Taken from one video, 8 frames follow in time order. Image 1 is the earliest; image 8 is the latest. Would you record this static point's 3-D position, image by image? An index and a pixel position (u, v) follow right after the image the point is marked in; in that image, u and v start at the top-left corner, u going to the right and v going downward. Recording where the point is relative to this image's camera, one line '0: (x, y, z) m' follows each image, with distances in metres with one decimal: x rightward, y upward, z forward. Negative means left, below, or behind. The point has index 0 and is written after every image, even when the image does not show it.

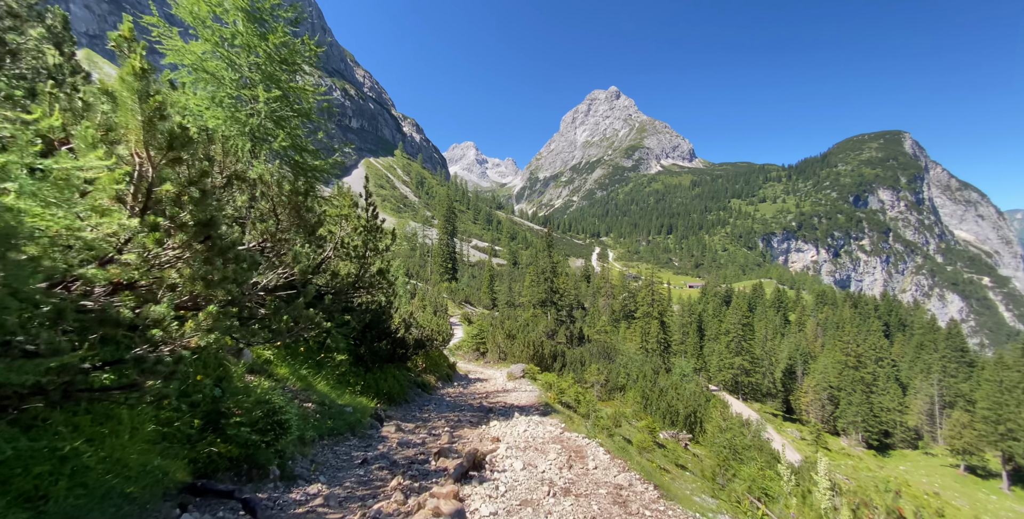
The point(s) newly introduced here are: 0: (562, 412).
0: (+2.0, -6.0, +16.7) m
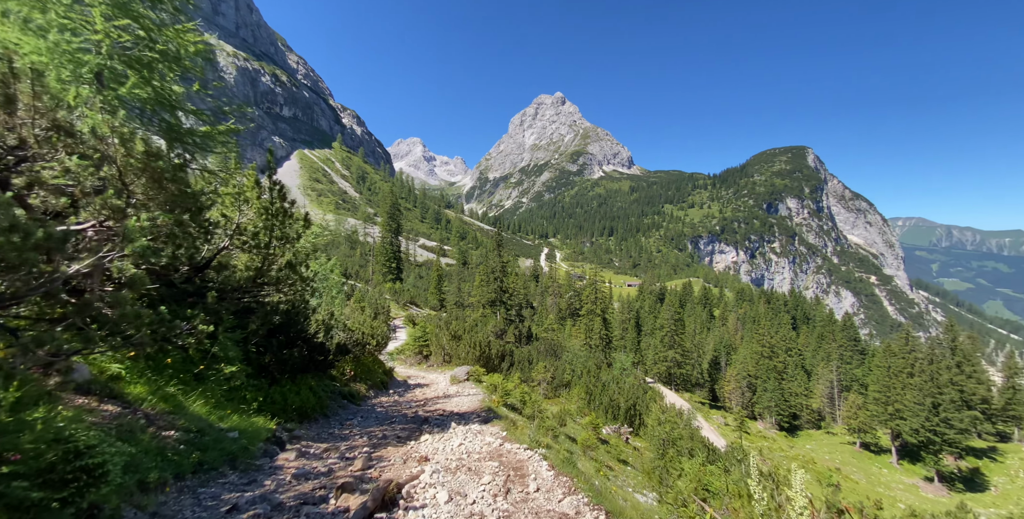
0: (-0.3, -5.8, +15.4) m
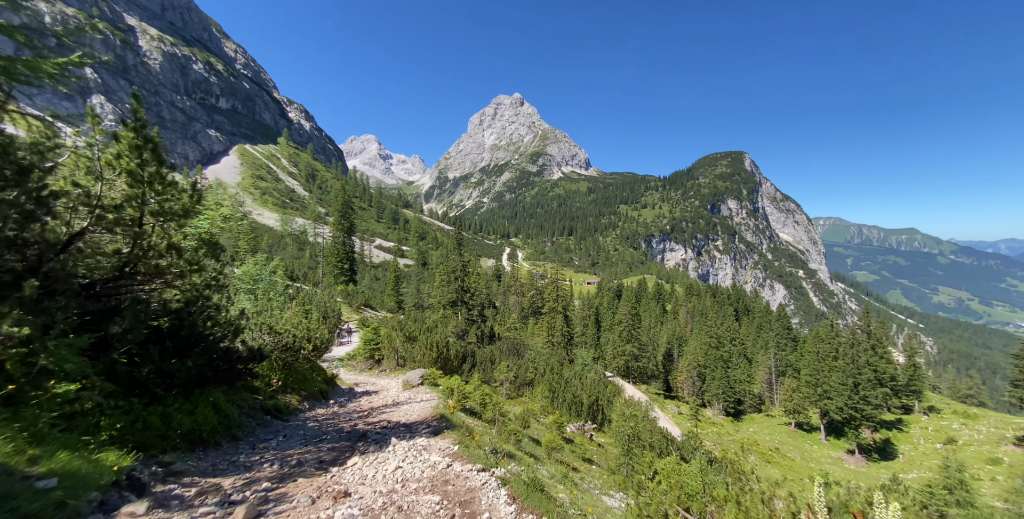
0: (-1.7, -5.2, +13.4) m
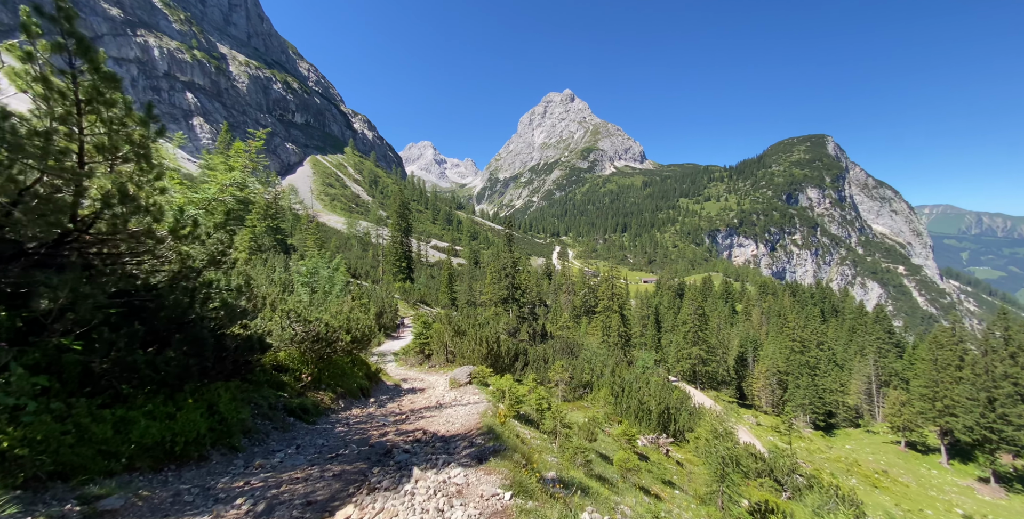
0: (0.0, -4.4, +10.3) m
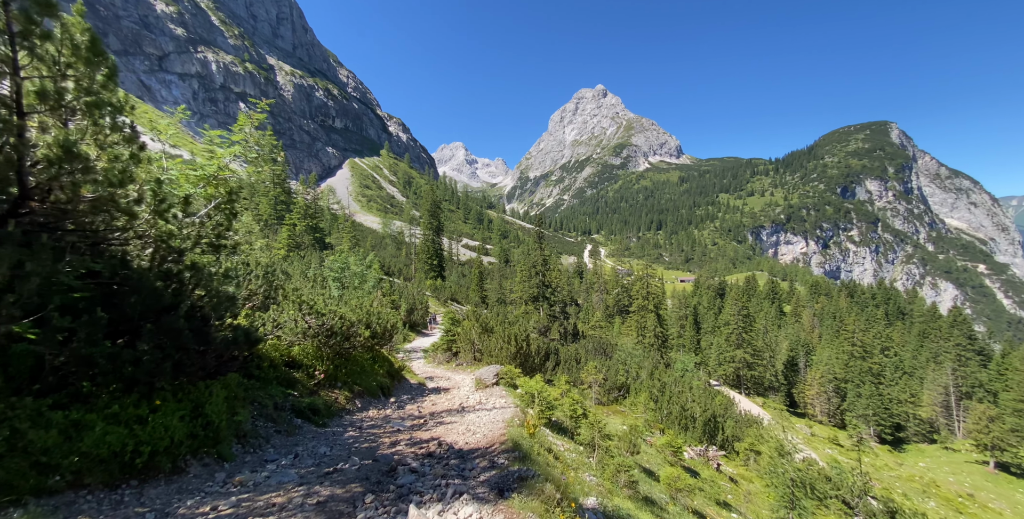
0: (+0.6, -4.0, +8.6) m
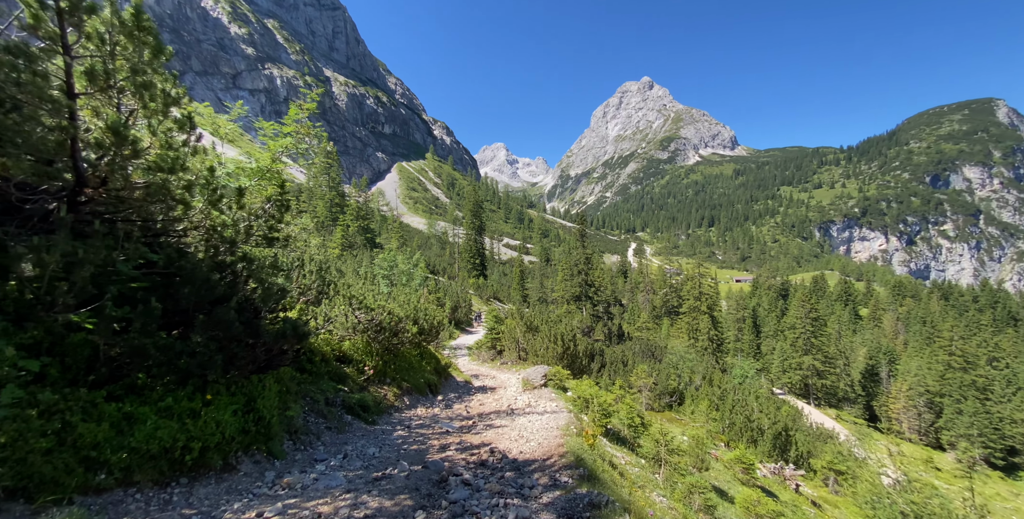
0: (+1.8, -3.9, +7.8) m
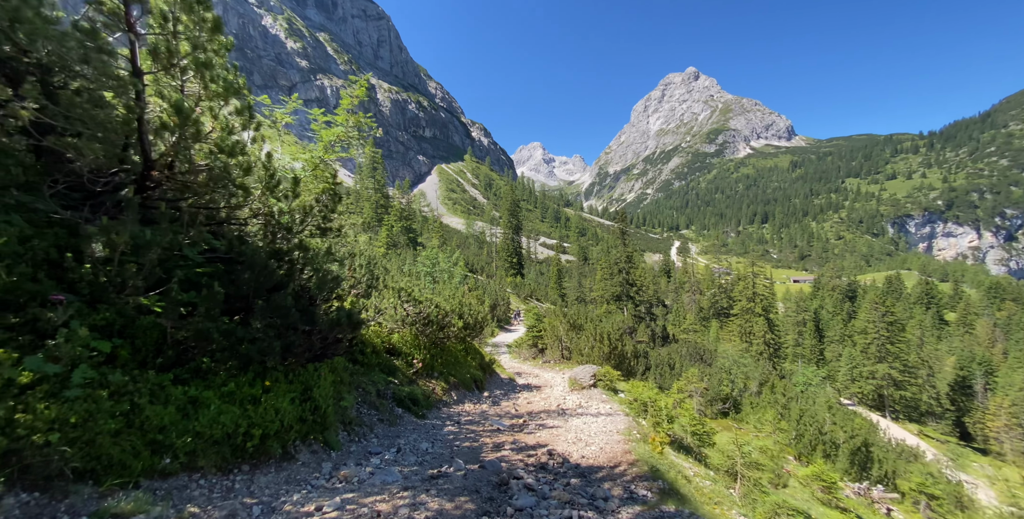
0: (+2.8, -3.7, +7.0) m
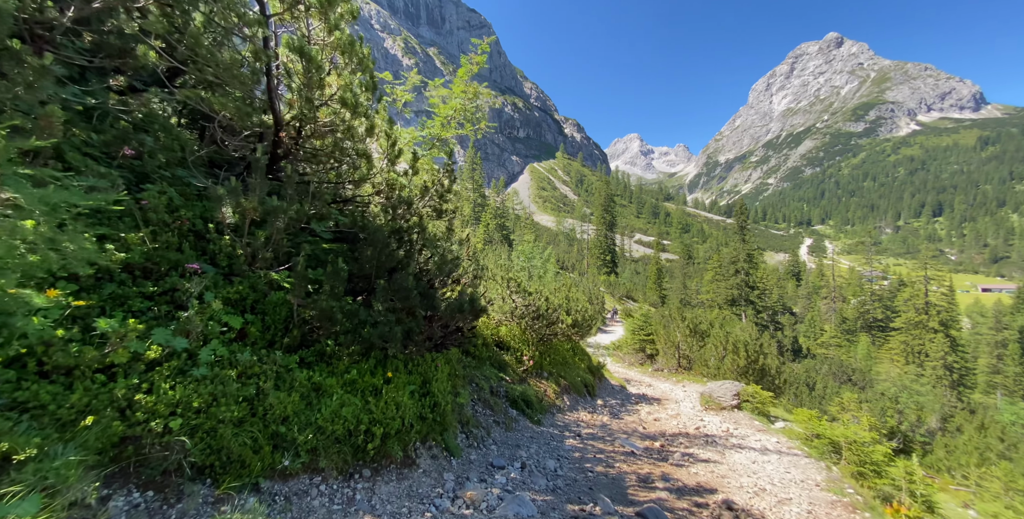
0: (+4.9, -3.5, +4.5) m
